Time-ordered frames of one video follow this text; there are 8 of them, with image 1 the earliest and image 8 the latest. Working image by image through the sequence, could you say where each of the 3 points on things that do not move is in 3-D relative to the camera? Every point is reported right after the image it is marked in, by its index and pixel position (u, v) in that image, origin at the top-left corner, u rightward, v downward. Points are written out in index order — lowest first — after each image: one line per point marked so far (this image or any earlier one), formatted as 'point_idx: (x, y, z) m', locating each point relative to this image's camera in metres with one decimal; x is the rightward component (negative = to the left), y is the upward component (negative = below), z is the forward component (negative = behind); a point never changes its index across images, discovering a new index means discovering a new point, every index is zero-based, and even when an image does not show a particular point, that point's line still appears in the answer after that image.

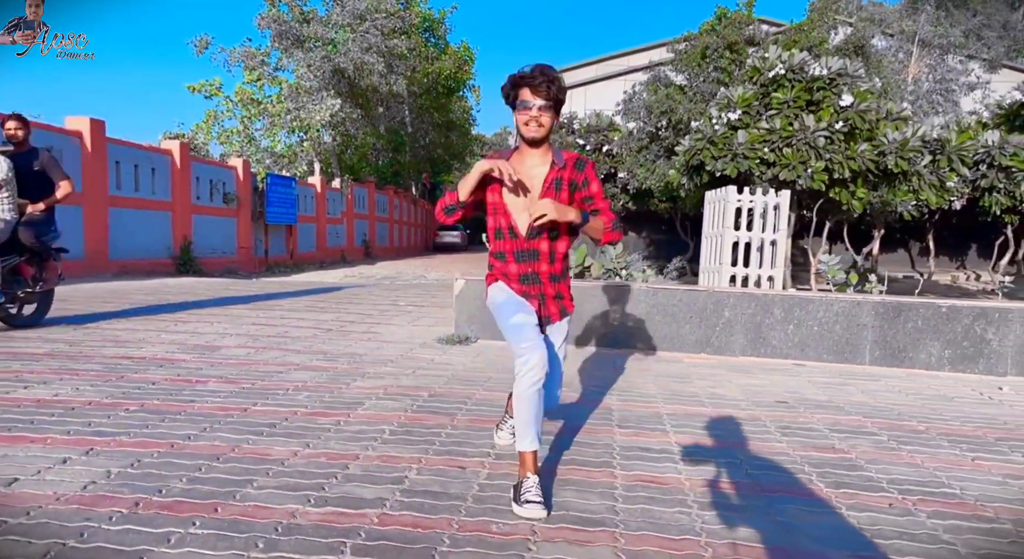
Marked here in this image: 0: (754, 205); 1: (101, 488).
0: (+2.9, +0.9, +8.9) m
1: (-1.6, -0.8, +2.8) m
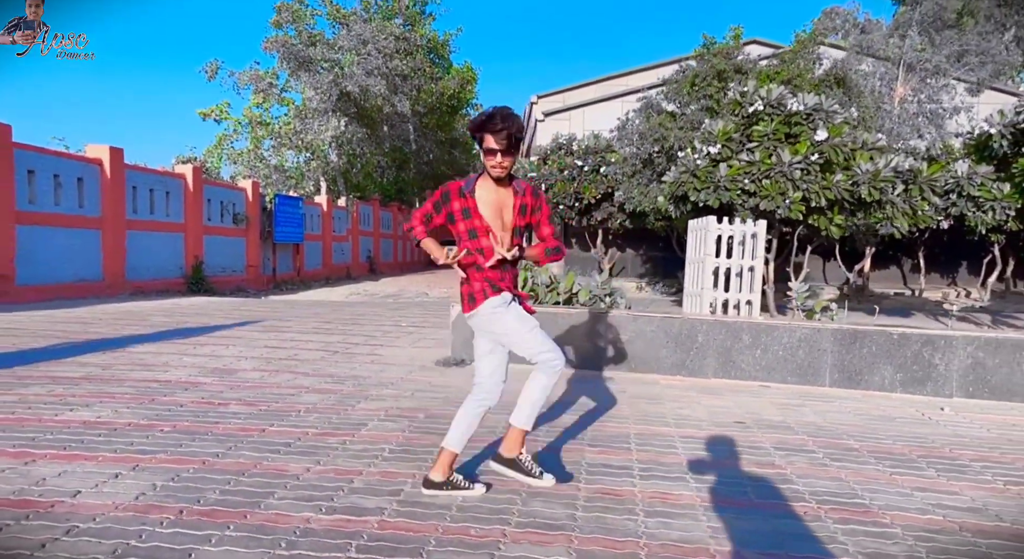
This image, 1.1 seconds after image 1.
0: (+2.9, +0.6, +9.5) m
1: (-1.7, -1.0, +3.4) m
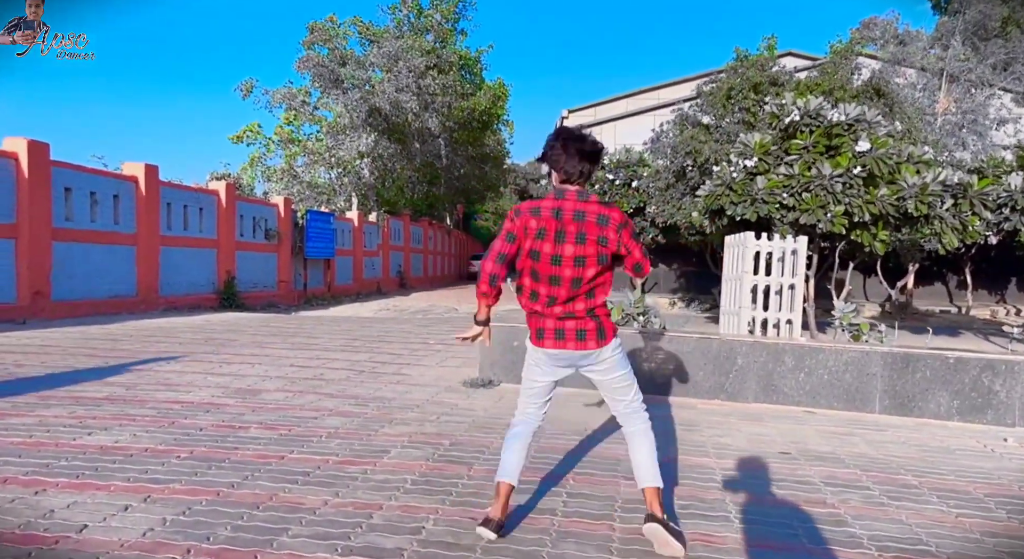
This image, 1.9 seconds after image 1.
0: (+3.2, +0.4, +9.1) m
1: (-1.6, -1.1, +3.2) m
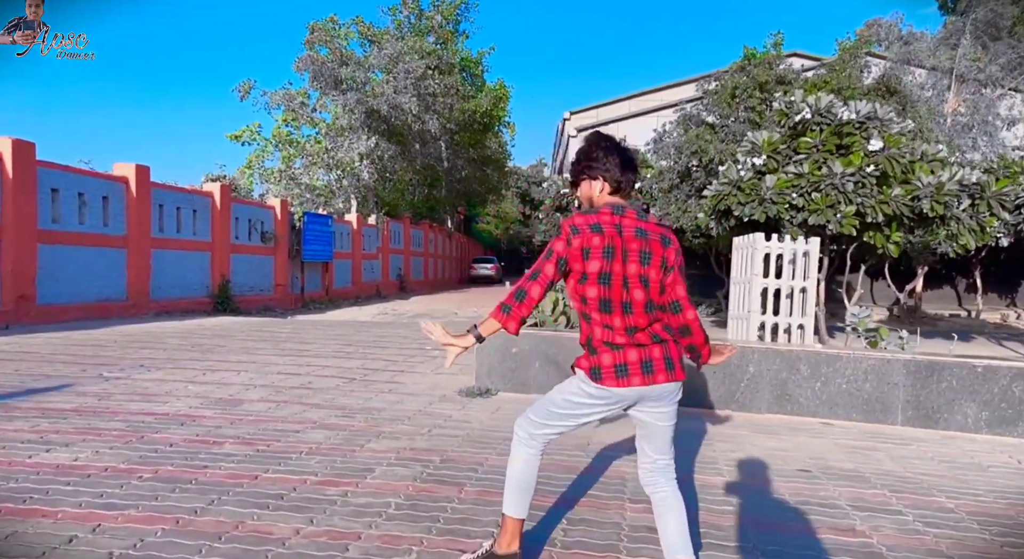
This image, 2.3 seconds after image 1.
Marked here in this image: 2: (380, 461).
0: (+3.2, +0.3, +8.7) m
1: (-1.6, -1.1, +2.8) m
2: (-0.8, -1.1, +4.5) m
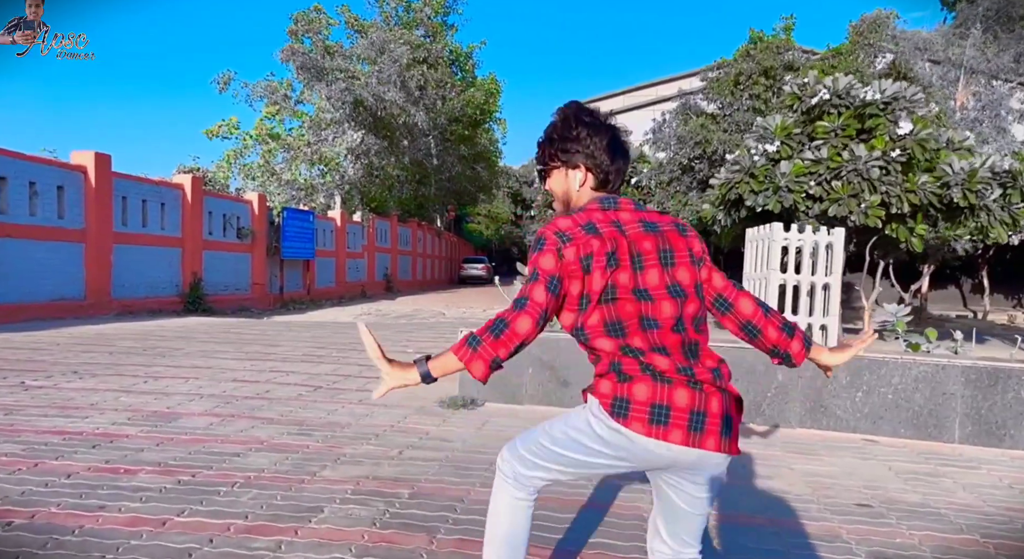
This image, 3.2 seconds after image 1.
0: (+3.1, +0.4, +7.8) m
1: (-1.6, -1.1, +1.9) m
2: (-0.9, -1.1, +3.6) m
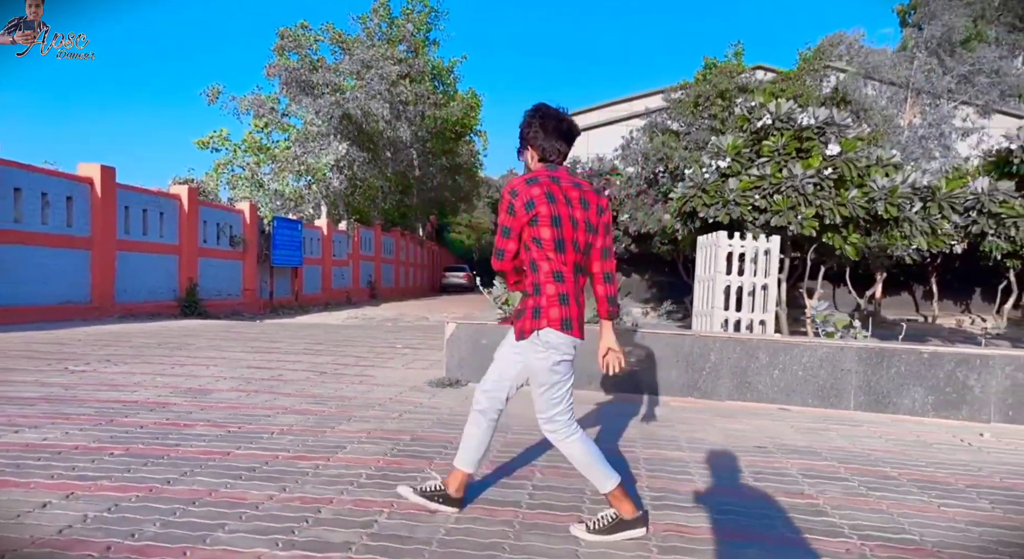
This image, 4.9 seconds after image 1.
0: (+2.9, +0.4, +9.0) m
1: (-1.7, -1.0, +2.9) m
2: (-1.0, -1.0, +4.6) m
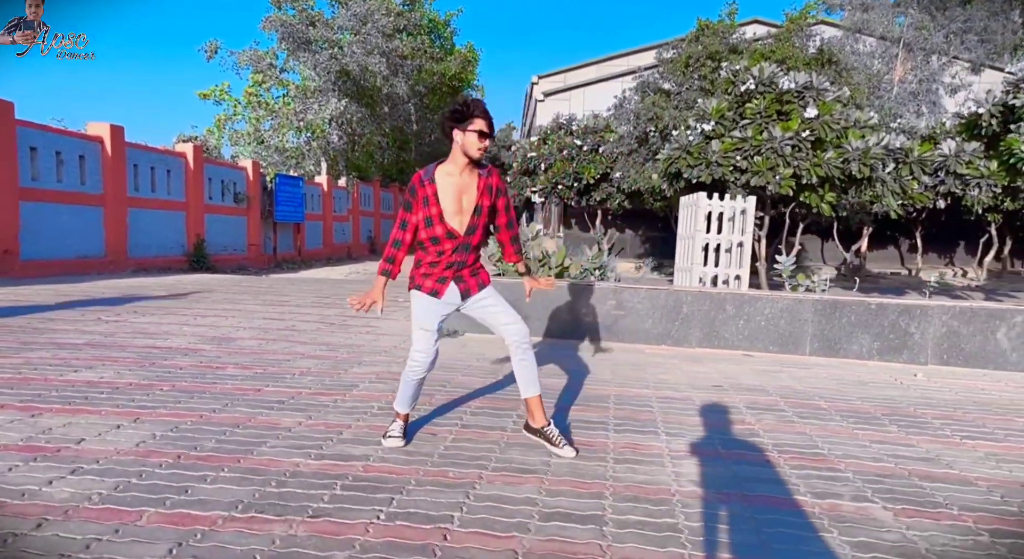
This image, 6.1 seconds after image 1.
0: (+2.8, +0.9, +9.6) m
1: (-1.8, -0.8, +3.6) m
2: (-1.1, -0.7, +5.3) m
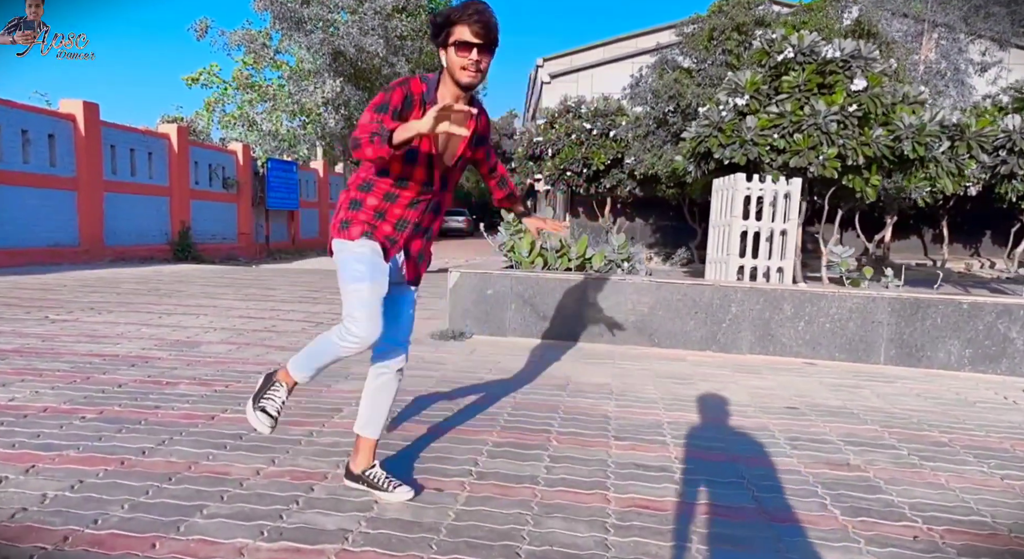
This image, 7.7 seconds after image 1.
0: (+2.9, +1.0, +8.5) m
1: (-1.7, -0.8, +2.5) m
2: (-0.9, -0.7, +4.2) m
